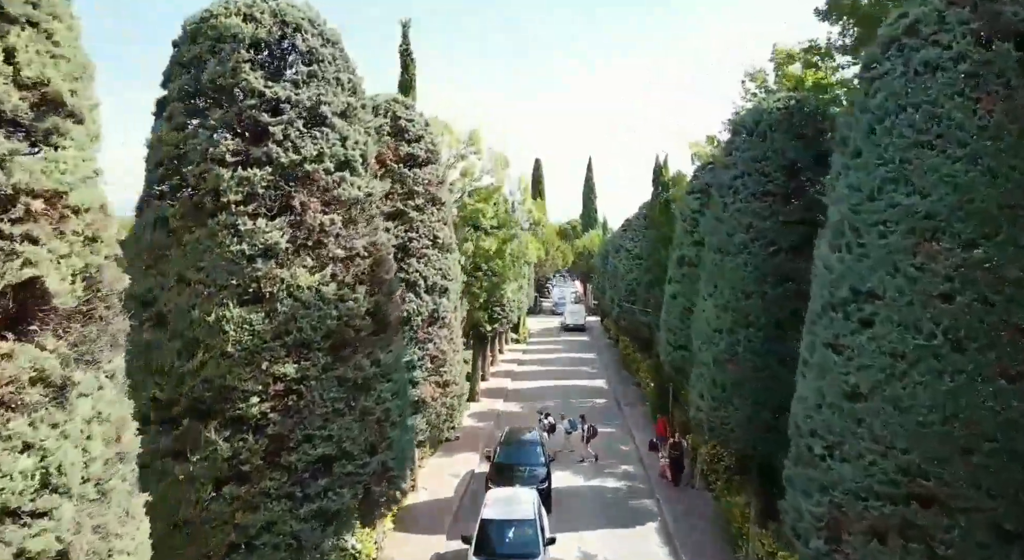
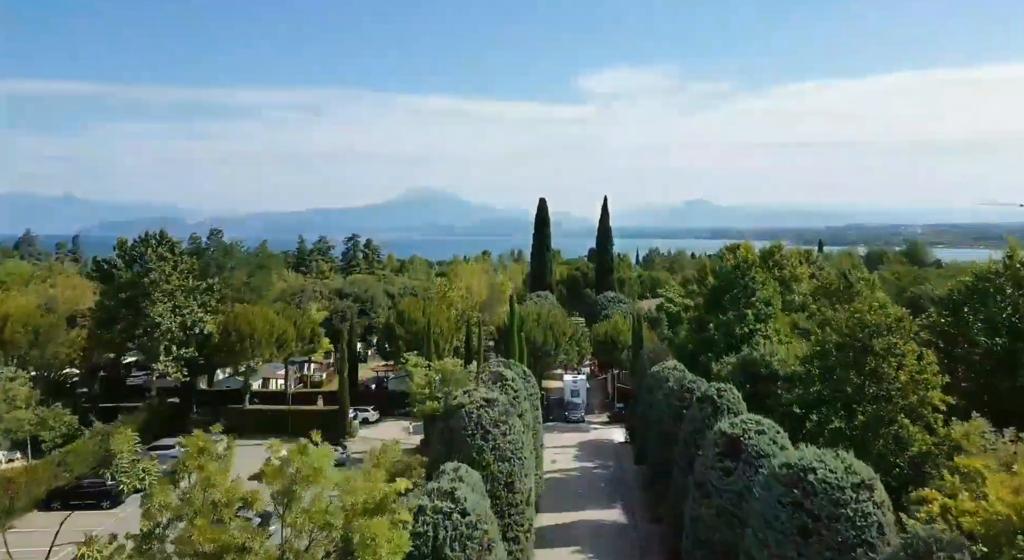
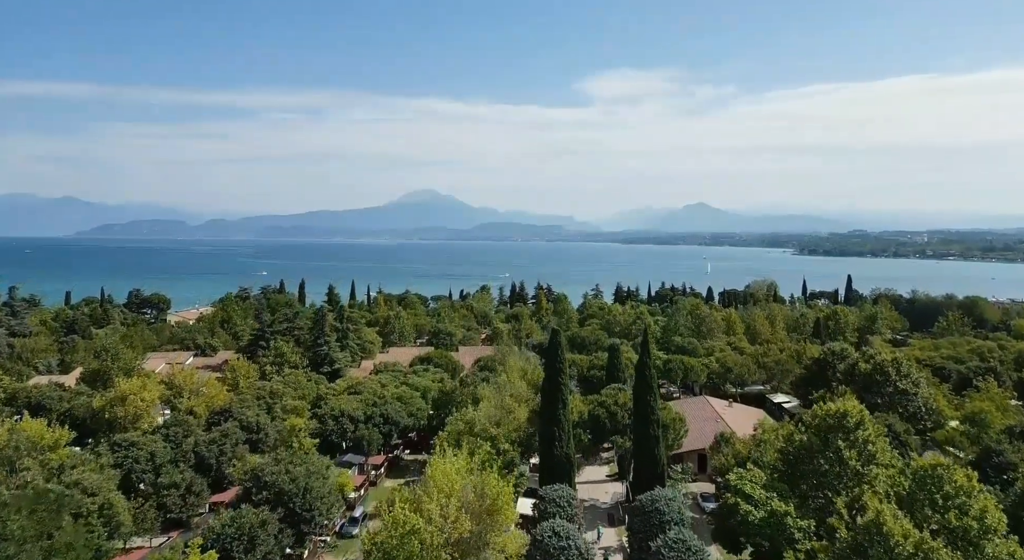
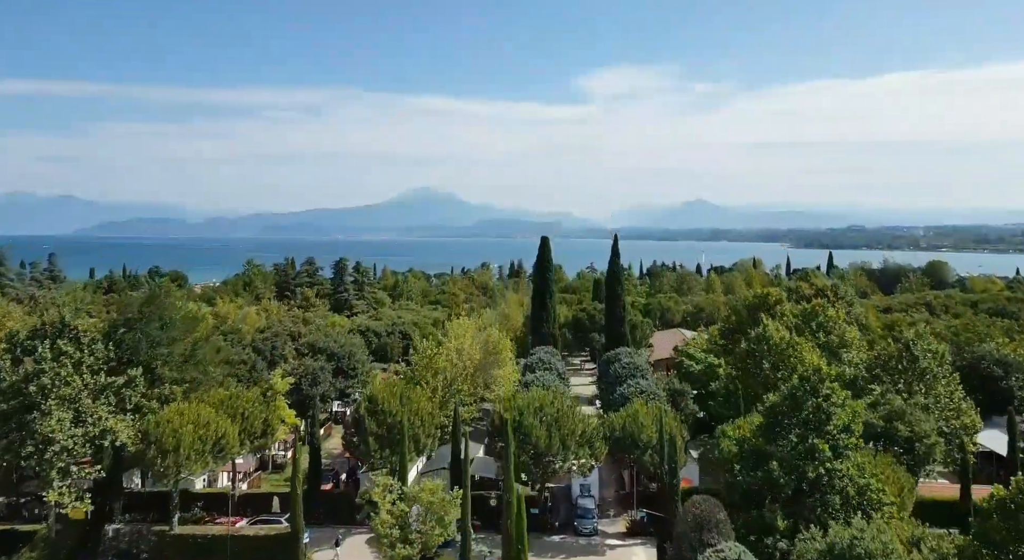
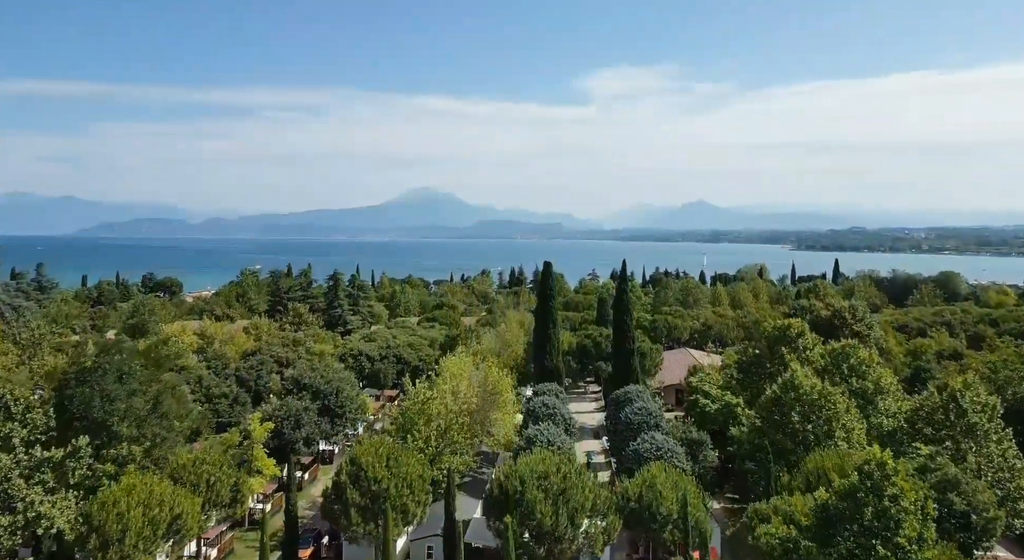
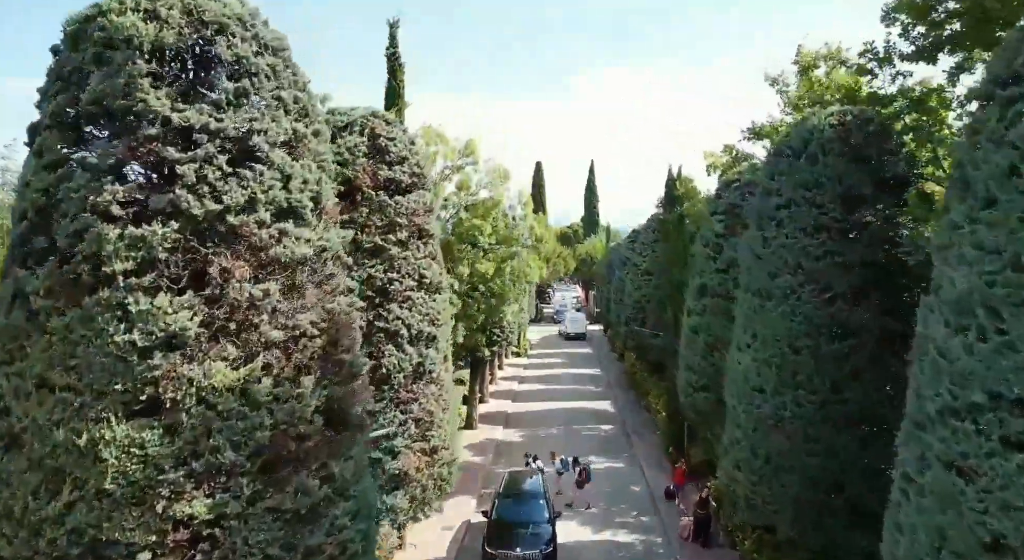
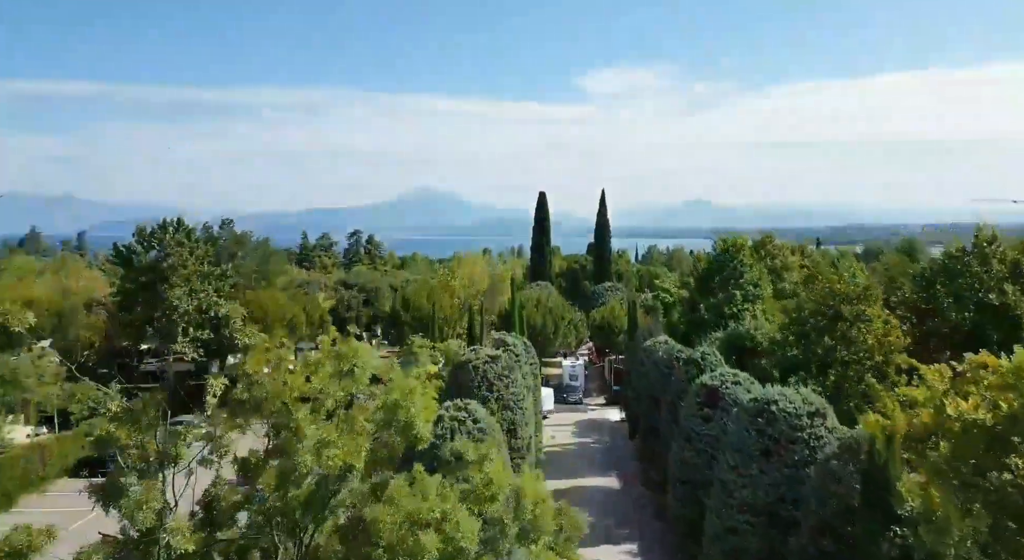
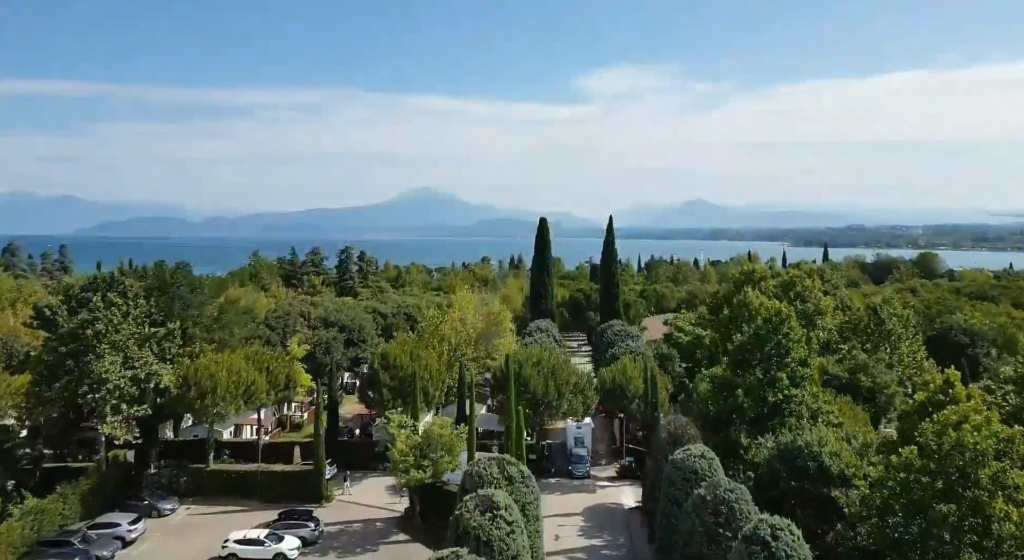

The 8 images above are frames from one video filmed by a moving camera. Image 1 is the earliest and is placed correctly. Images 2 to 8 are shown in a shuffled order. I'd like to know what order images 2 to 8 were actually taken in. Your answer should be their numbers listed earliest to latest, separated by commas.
6, 7, 2, 8, 4, 5, 3
